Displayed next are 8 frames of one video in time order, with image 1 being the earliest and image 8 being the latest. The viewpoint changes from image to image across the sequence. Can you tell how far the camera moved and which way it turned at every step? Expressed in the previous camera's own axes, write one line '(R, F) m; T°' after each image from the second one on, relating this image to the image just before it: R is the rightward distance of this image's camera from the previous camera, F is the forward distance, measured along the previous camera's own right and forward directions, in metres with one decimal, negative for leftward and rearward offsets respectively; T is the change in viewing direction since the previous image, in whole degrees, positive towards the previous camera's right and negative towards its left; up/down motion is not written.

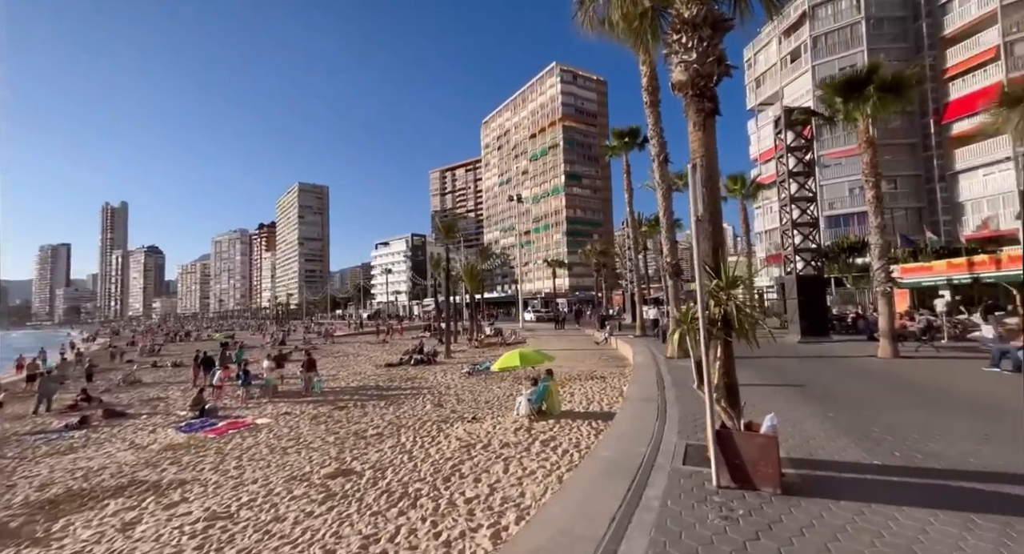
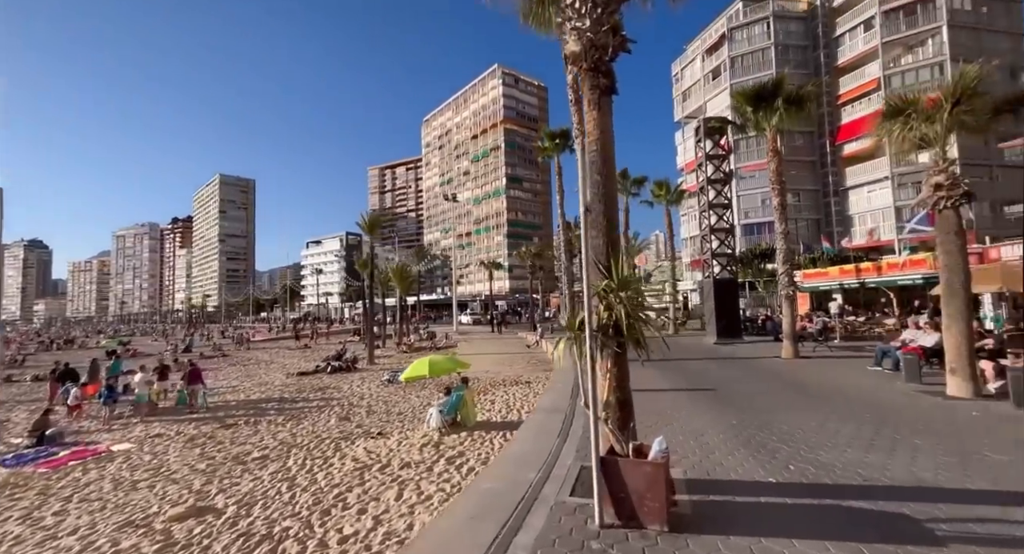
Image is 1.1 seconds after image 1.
(+0.5, +0.5) m; +7°
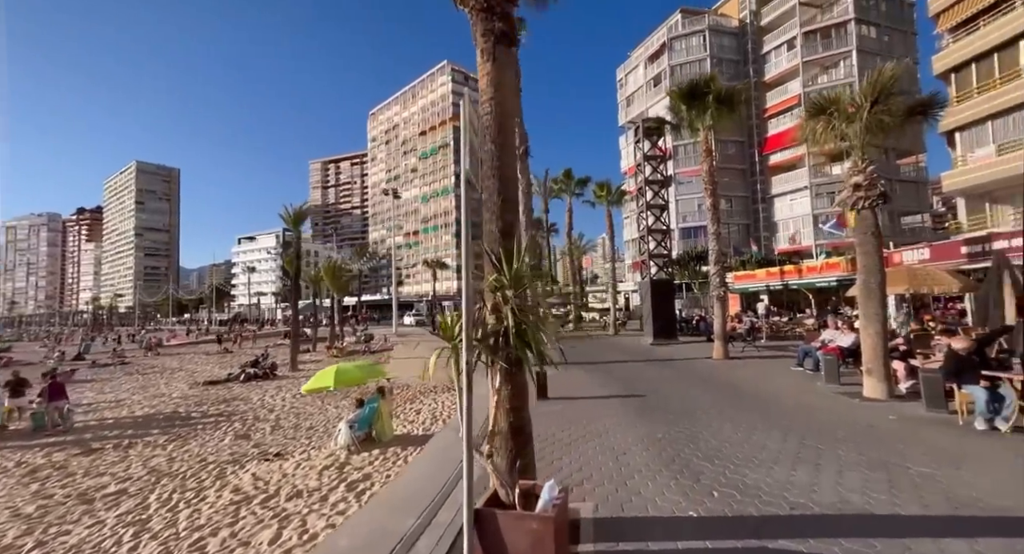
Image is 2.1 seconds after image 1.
(+0.5, +0.7) m; +6°
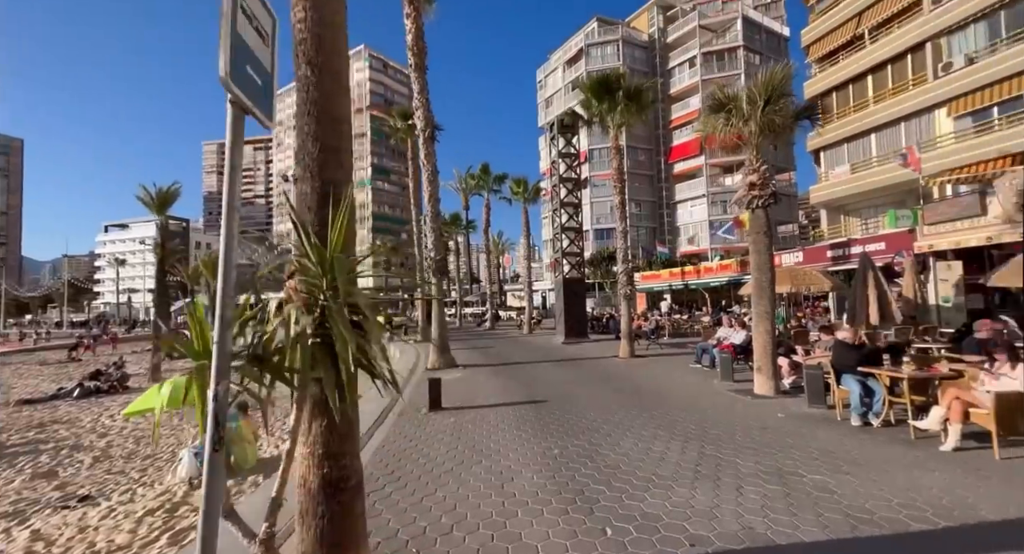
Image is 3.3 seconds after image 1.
(+0.5, +0.9) m; +10°
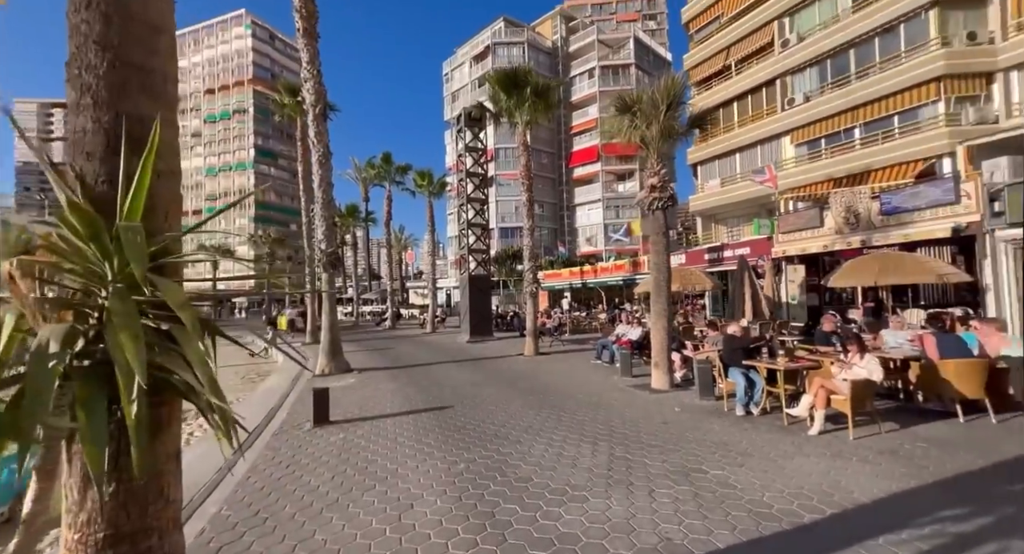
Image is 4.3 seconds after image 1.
(0.0, +0.6) m; +11°
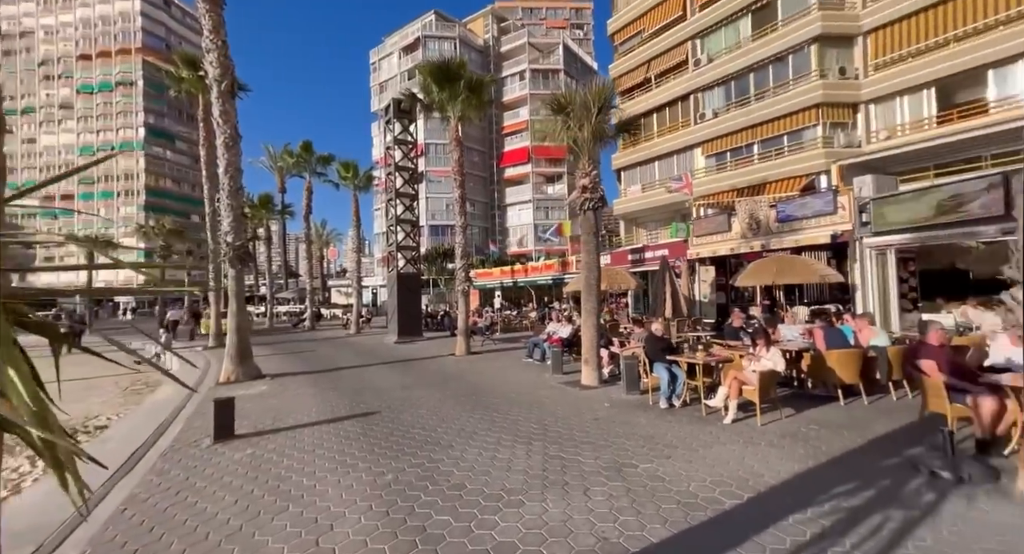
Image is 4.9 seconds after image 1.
(0.0, +0.3) m; +8°
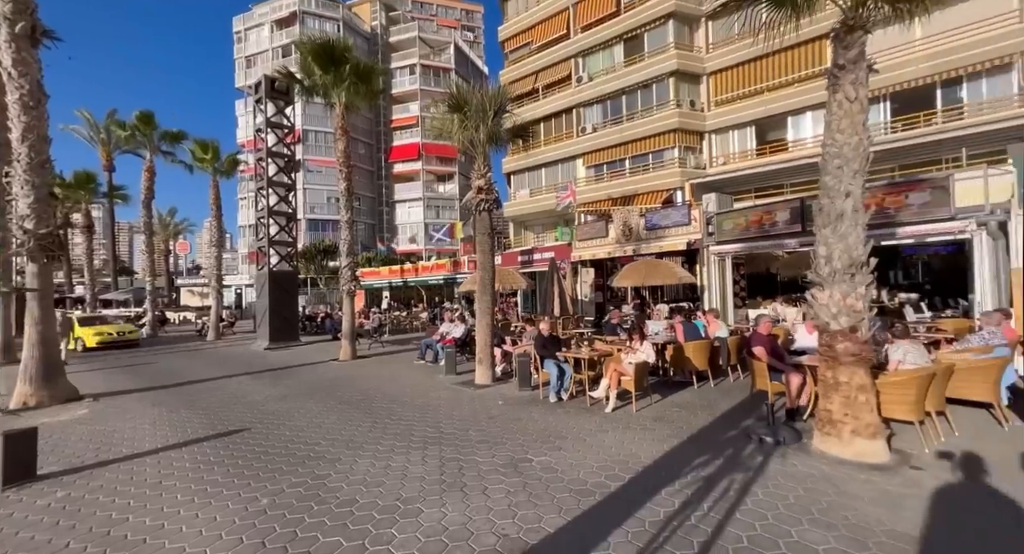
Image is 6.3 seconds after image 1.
(0.0, -0.1) m; +12°
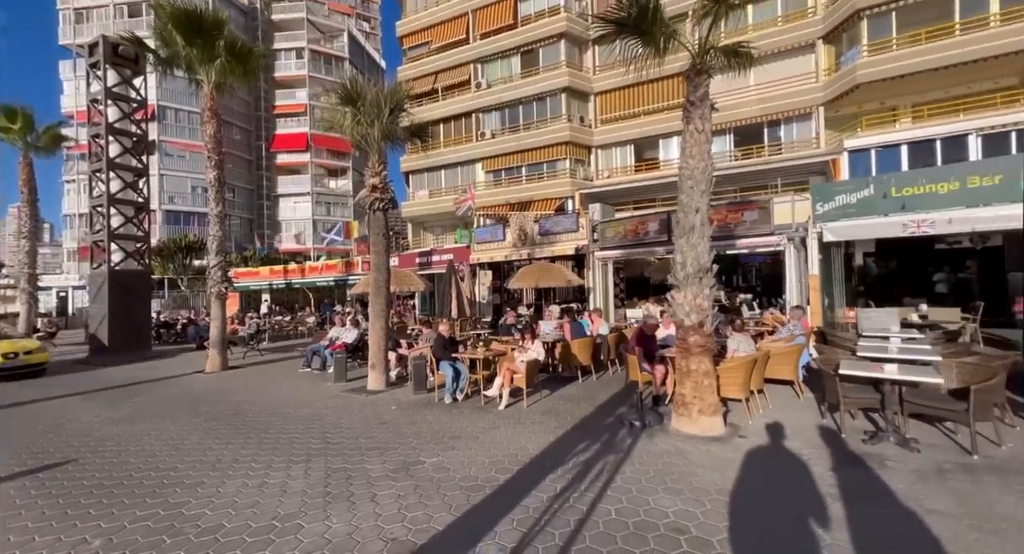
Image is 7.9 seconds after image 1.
(0.0, -0.1) m; +12°
